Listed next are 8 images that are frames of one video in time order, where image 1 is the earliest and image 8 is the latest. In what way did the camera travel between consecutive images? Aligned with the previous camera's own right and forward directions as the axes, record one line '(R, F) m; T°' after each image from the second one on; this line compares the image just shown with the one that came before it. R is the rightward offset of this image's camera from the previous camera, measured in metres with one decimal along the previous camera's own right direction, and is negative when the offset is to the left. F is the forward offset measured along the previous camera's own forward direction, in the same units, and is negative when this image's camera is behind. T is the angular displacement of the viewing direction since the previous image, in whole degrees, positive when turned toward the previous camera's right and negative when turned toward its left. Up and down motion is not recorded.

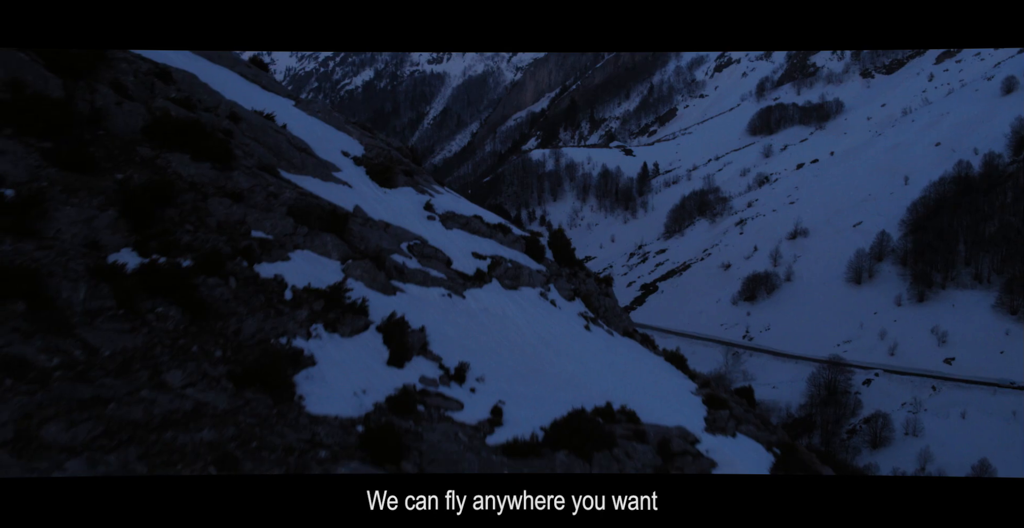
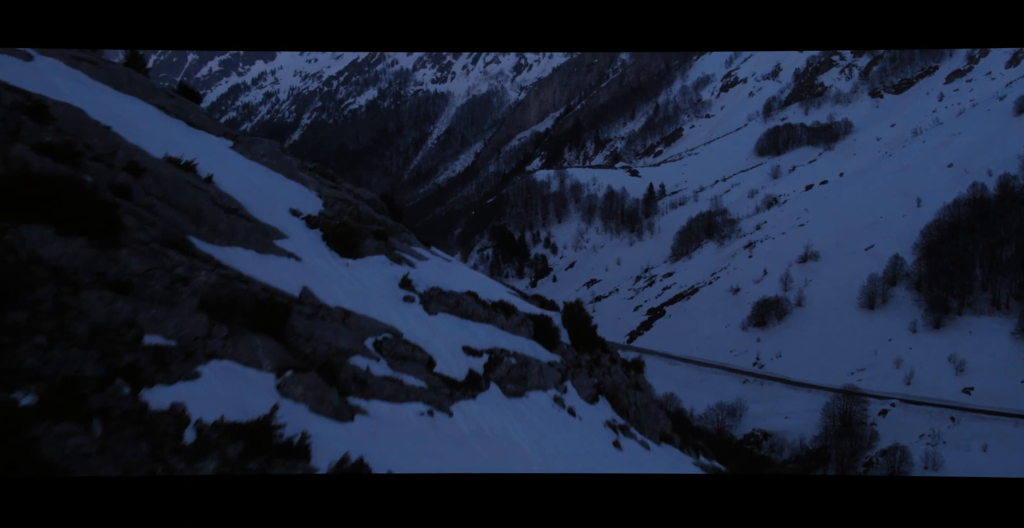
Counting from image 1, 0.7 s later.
(0.0, +0.6) m; 0°
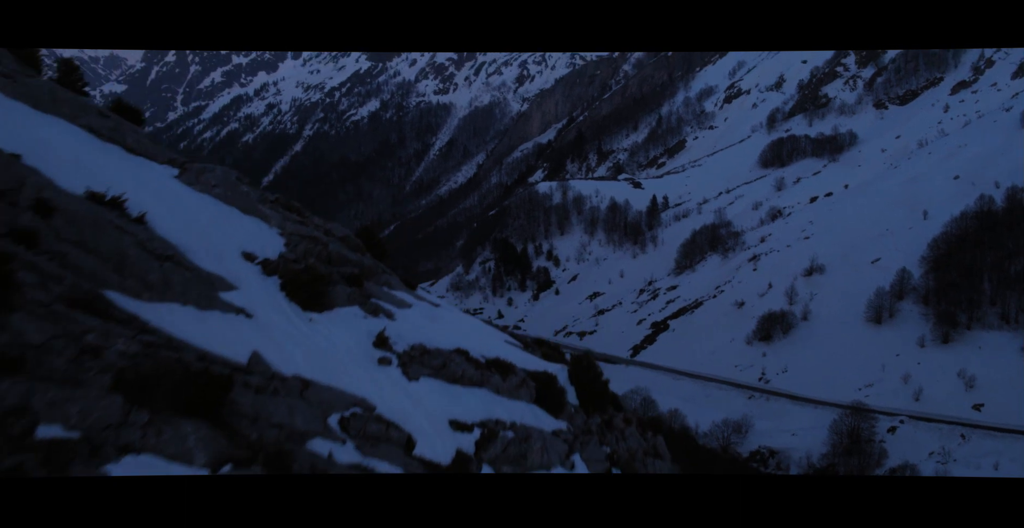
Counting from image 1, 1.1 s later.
(0.0, +0.3) m; 0°
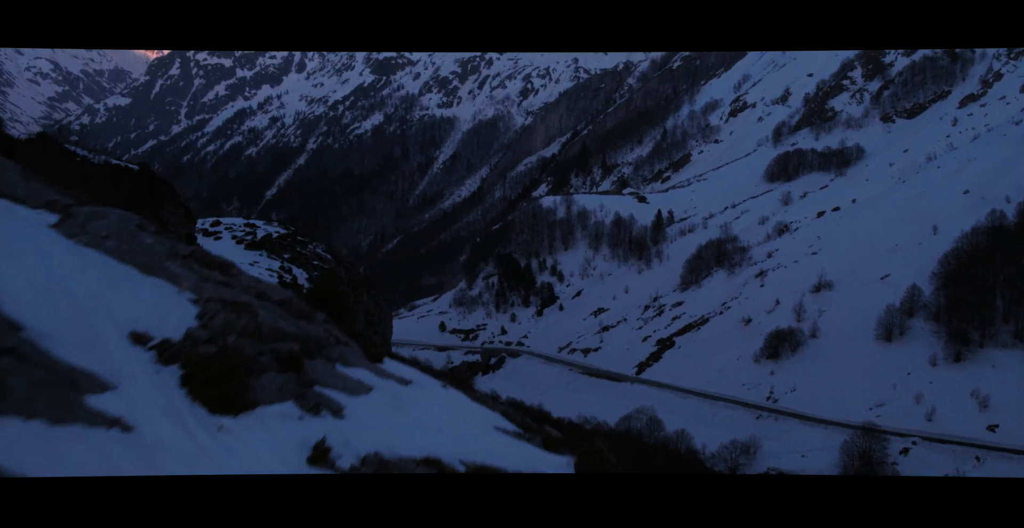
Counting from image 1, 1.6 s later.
(0.0, +0.4) m; 0°
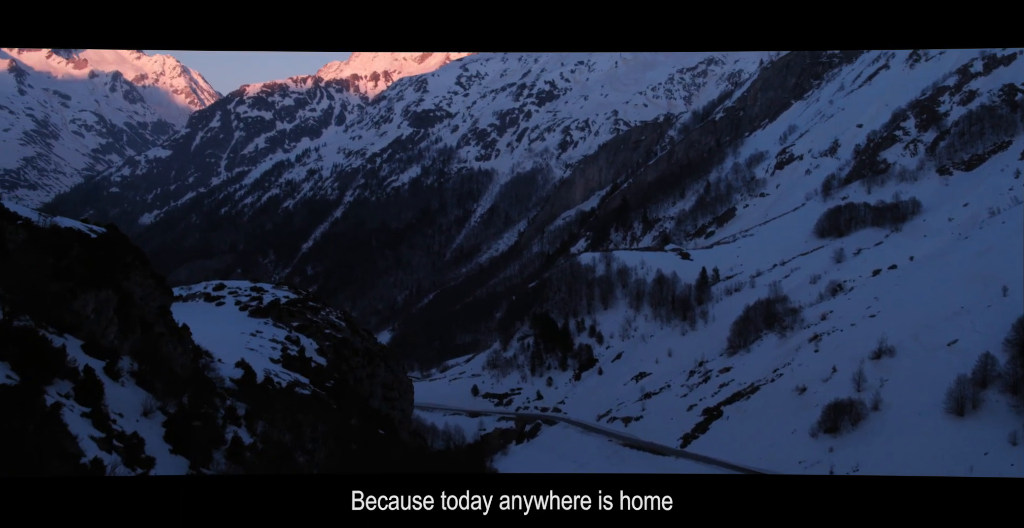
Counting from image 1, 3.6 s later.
(+0.1, +1.6) m; -2°
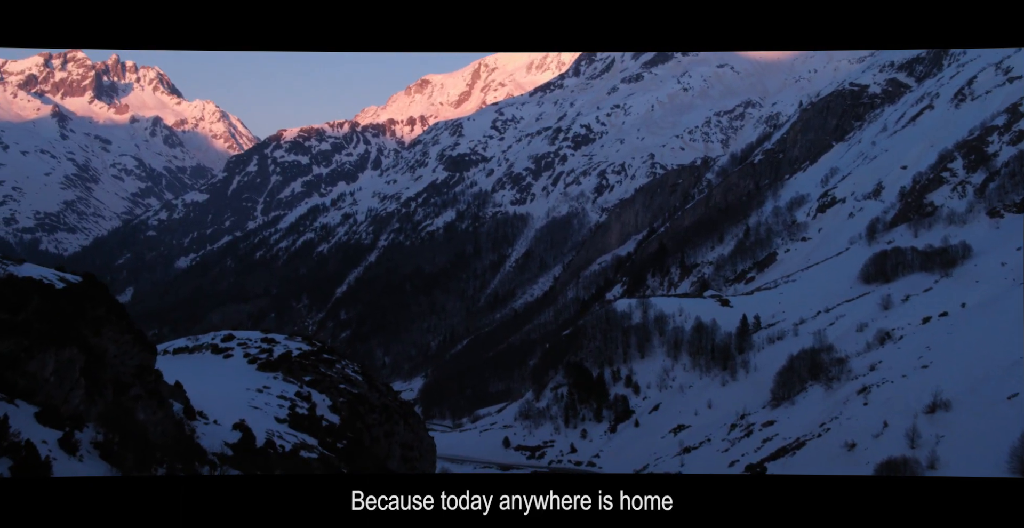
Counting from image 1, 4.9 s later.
(+0.1, +0.9) m; -2°
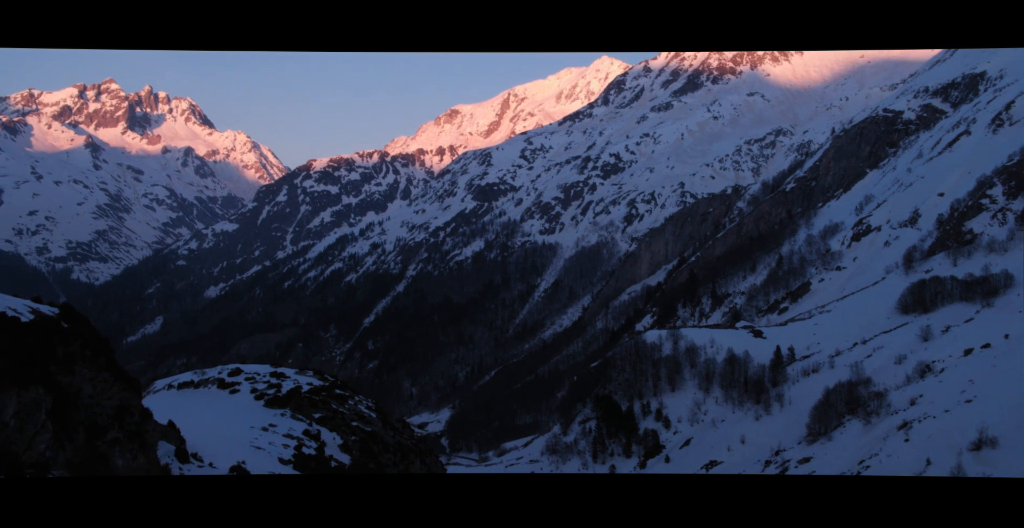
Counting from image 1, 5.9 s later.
(+0.1, +0.6) m; -2°
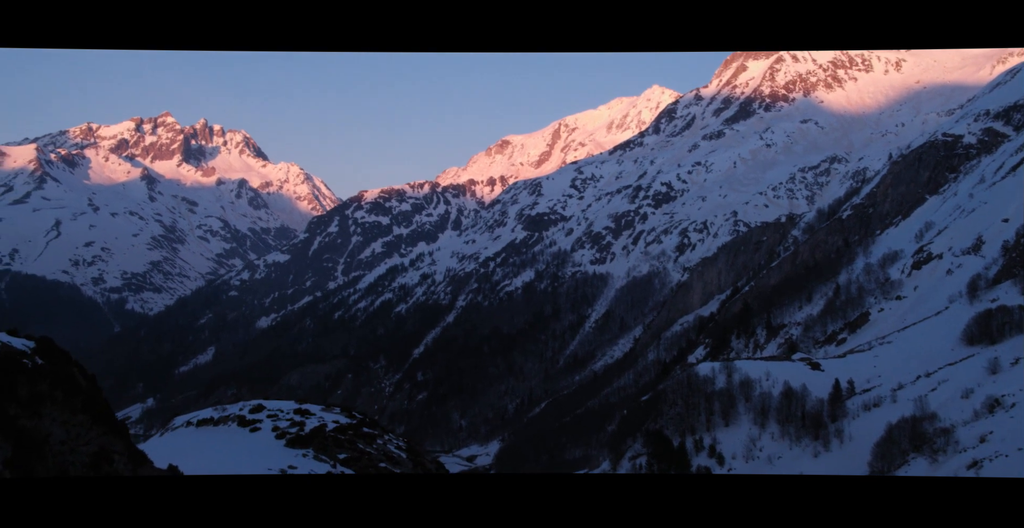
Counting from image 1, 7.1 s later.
(+0.2, +0.7) m; -3°
